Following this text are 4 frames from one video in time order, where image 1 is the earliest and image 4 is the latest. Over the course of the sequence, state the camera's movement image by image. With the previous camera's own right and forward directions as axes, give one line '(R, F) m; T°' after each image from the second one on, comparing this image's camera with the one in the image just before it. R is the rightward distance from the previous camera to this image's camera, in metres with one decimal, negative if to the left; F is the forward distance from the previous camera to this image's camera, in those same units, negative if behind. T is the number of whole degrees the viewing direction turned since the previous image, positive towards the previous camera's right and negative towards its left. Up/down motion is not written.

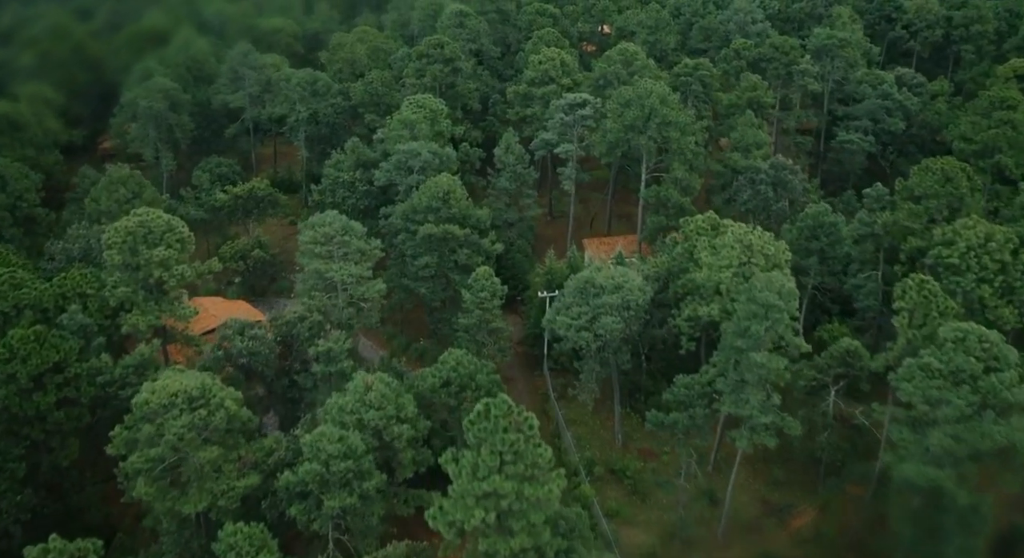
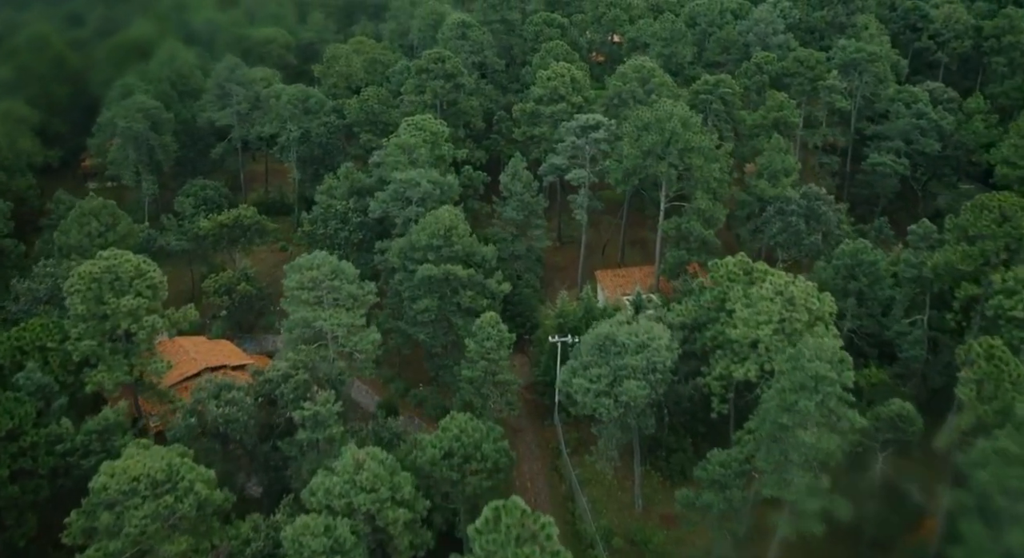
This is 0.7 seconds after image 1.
(-0.3, +4.0) m; 0°
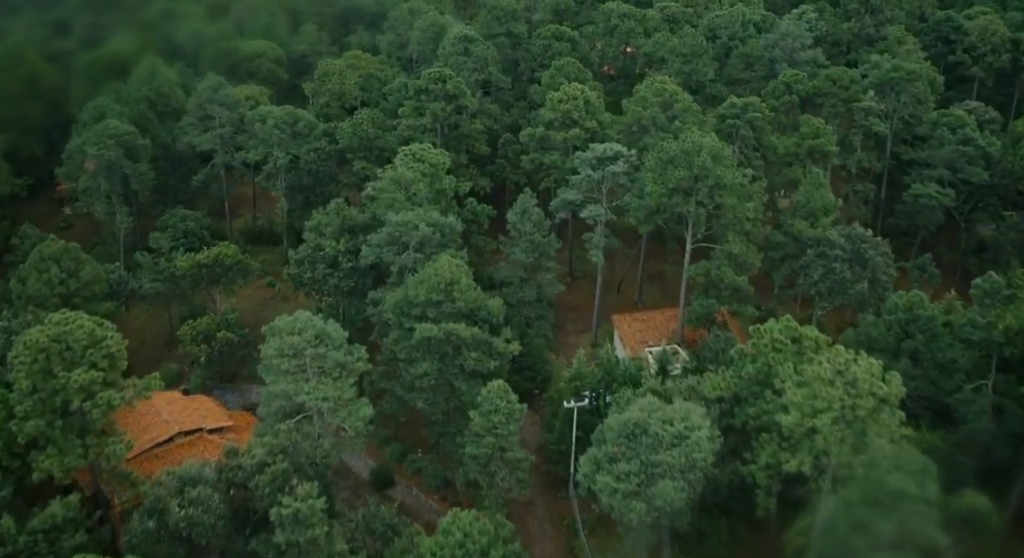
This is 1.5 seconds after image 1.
(-0.3, +4.7) m; 0°
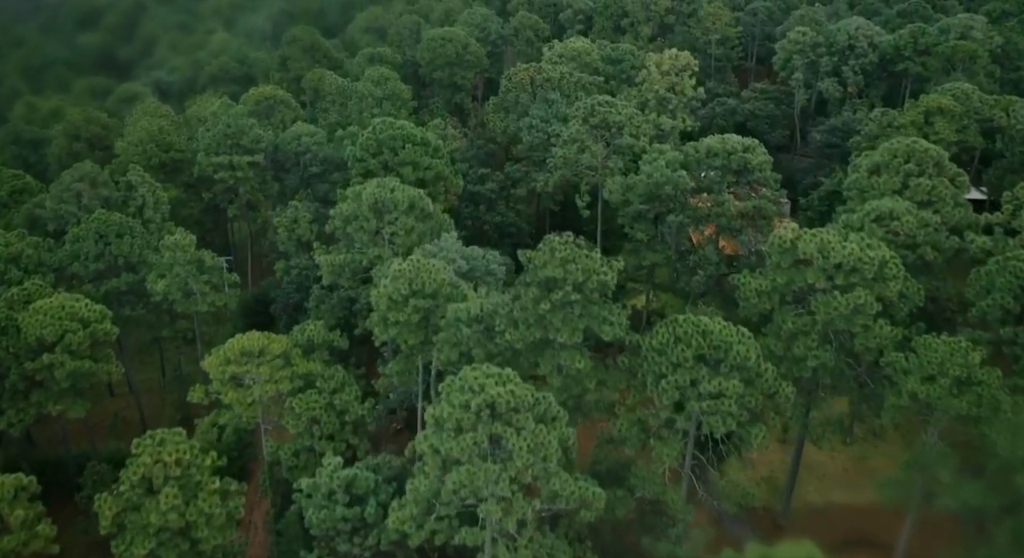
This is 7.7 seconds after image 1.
(-2.2, +34.8) m; 0°
